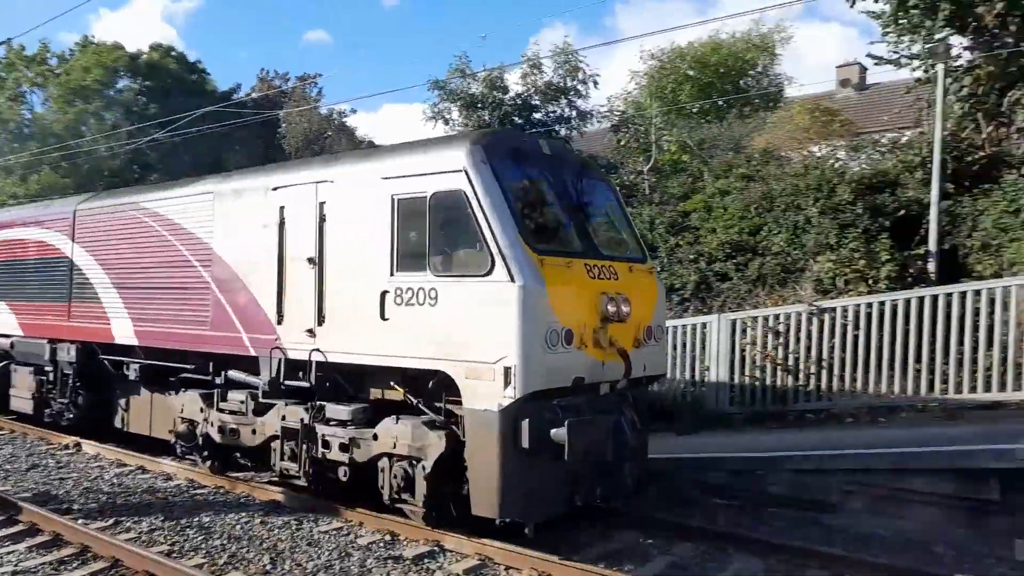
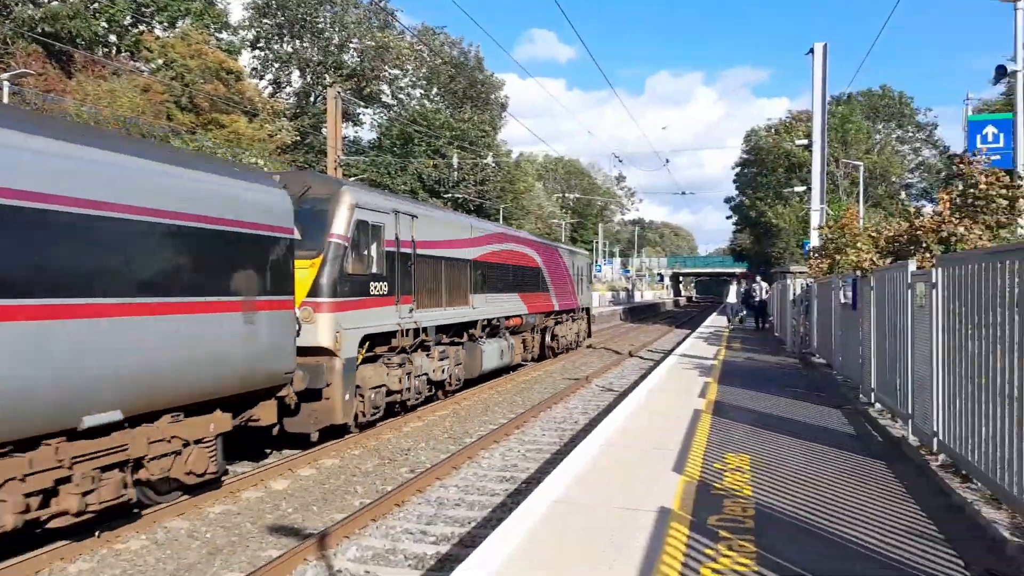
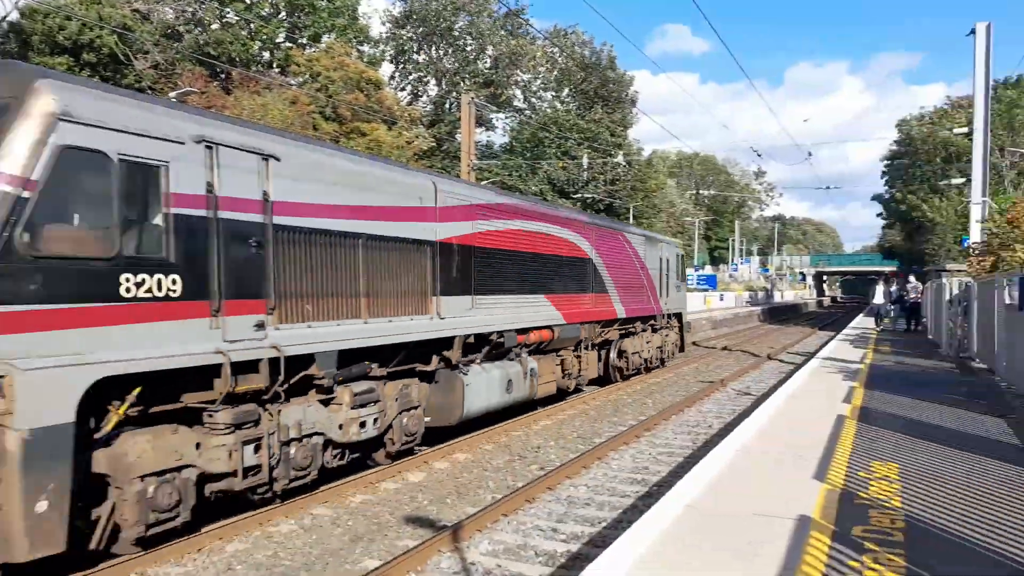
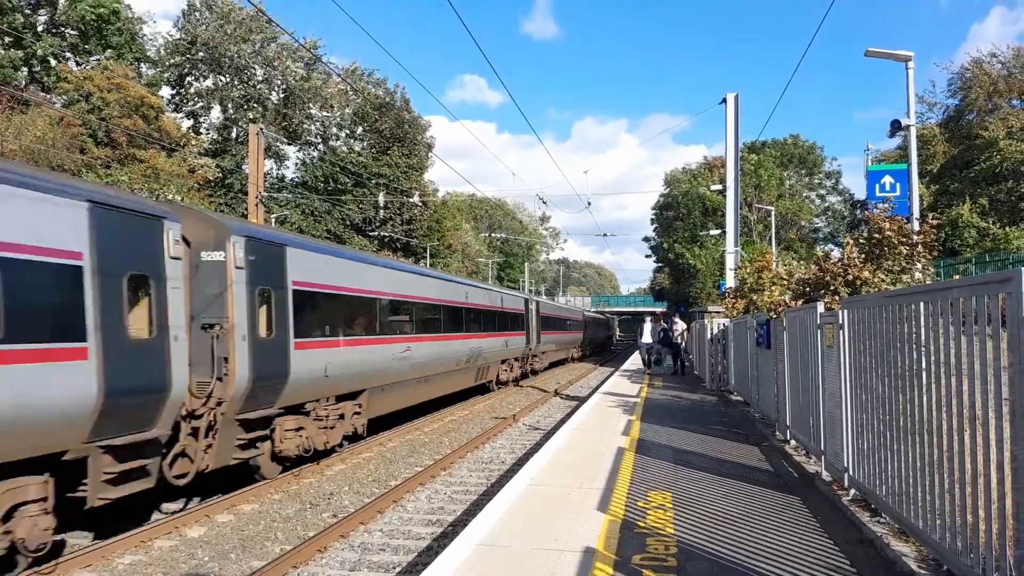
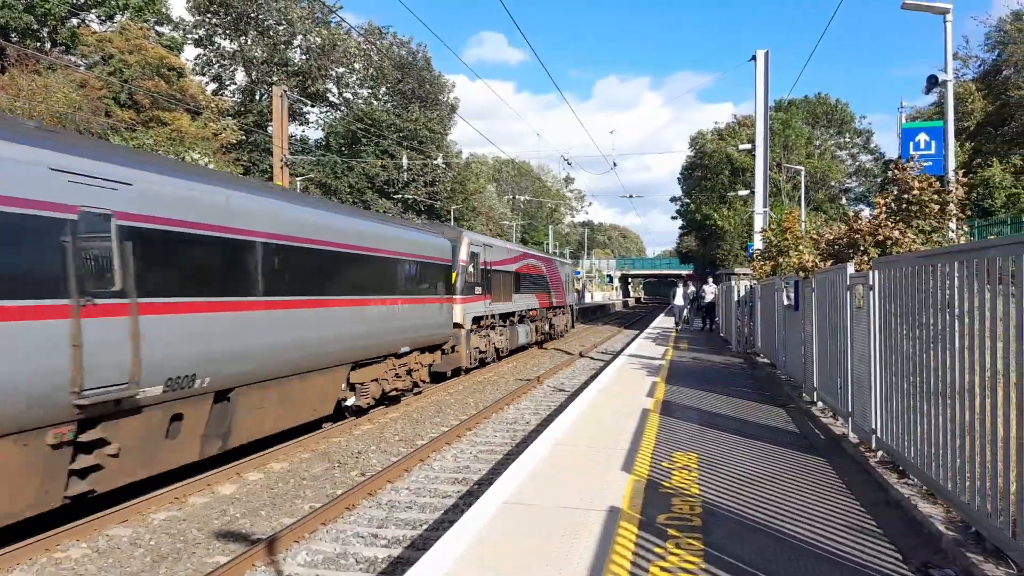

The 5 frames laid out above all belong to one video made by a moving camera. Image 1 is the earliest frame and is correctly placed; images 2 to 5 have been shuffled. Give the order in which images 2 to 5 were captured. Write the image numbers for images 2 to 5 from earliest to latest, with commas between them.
3, 2, 5, 4
